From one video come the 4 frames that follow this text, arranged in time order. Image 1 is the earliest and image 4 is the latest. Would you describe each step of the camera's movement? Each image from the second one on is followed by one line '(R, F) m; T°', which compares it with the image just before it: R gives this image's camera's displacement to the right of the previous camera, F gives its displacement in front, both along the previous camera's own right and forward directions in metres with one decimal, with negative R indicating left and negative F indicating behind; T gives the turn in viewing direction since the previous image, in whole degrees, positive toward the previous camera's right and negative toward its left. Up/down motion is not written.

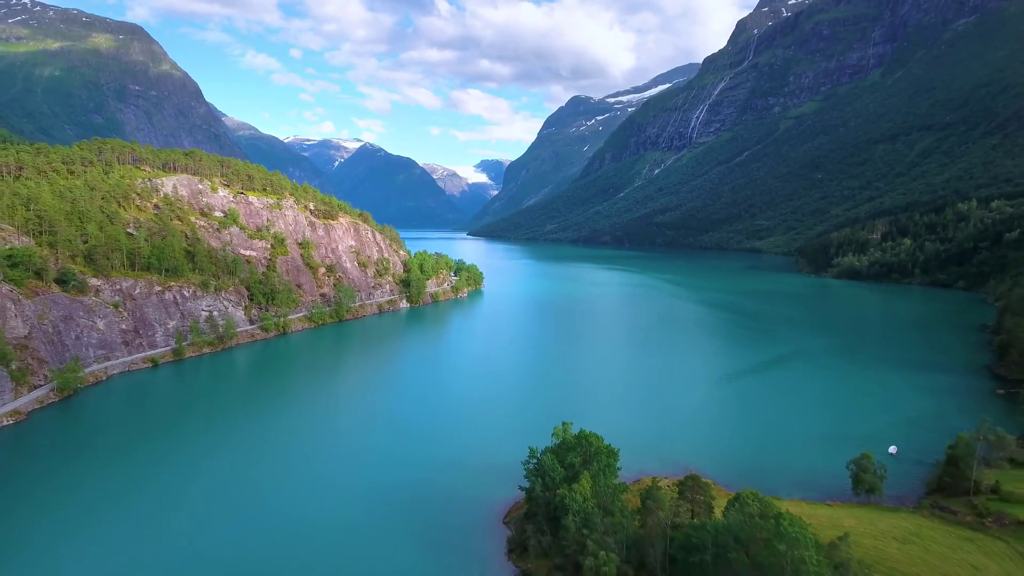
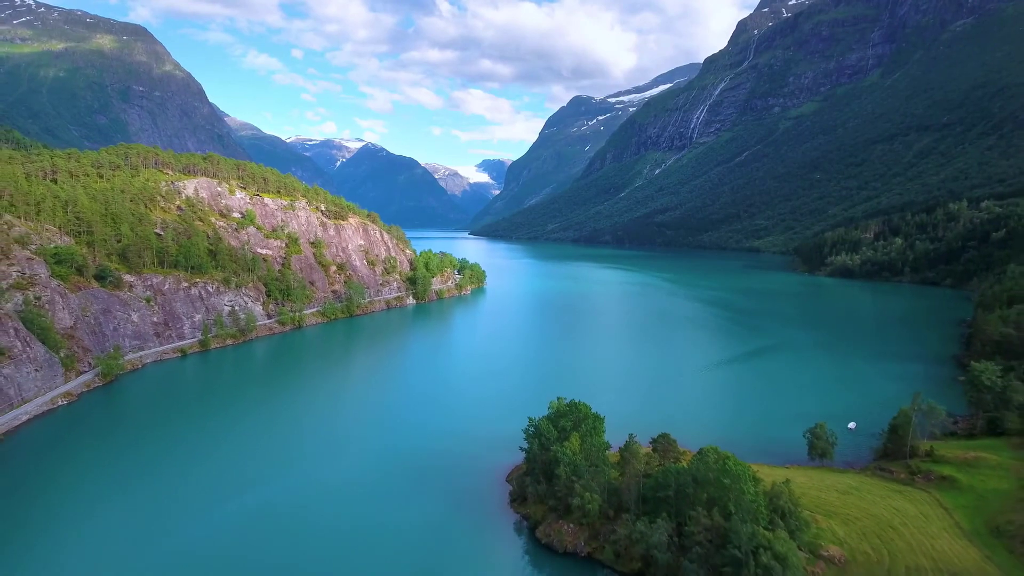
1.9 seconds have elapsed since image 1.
(0.0, -4.0) m; 0°
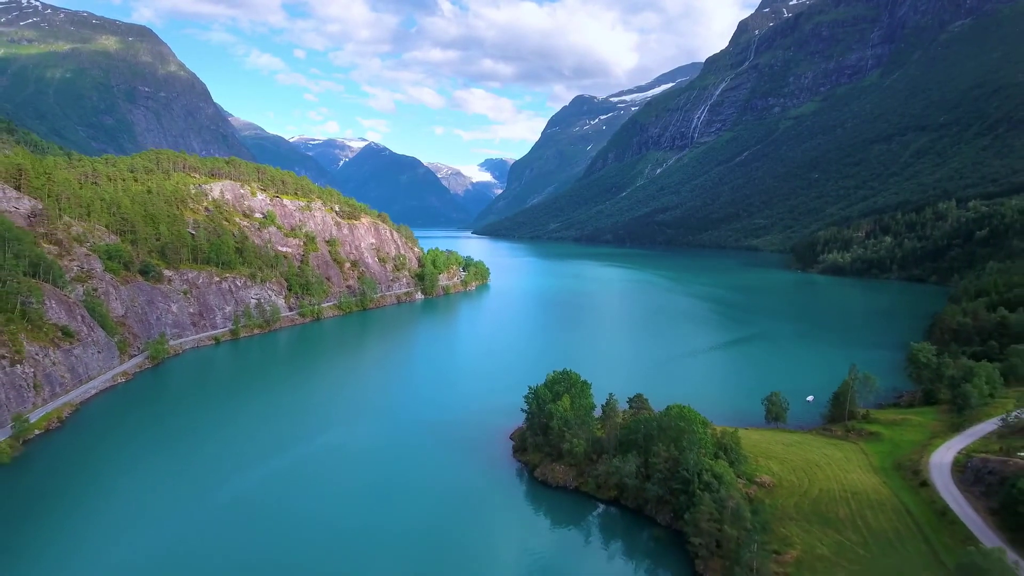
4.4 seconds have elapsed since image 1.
(0.0, -5.5) m; 0°
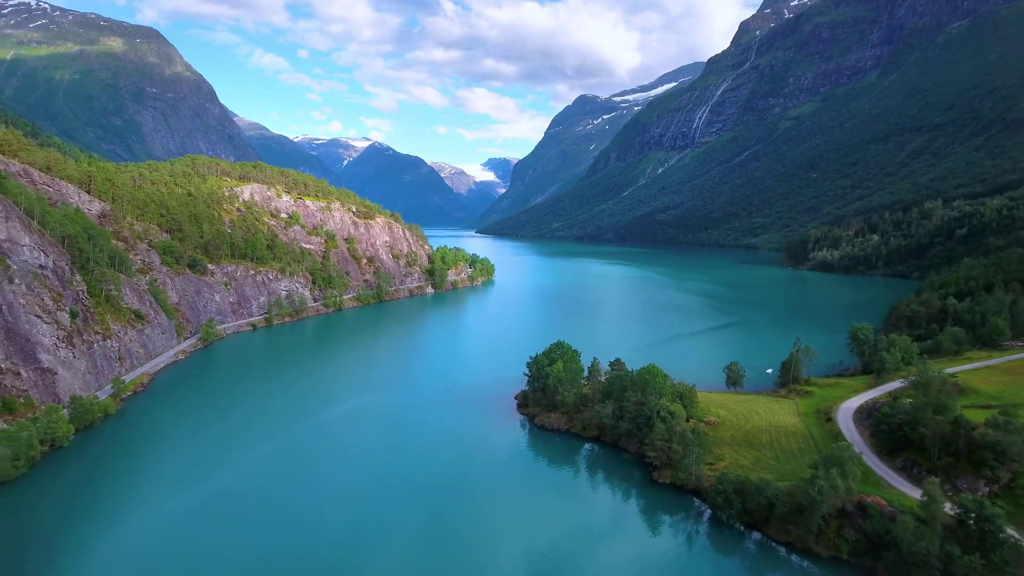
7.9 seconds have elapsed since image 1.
(-0.1, -7.4) m; 0°
